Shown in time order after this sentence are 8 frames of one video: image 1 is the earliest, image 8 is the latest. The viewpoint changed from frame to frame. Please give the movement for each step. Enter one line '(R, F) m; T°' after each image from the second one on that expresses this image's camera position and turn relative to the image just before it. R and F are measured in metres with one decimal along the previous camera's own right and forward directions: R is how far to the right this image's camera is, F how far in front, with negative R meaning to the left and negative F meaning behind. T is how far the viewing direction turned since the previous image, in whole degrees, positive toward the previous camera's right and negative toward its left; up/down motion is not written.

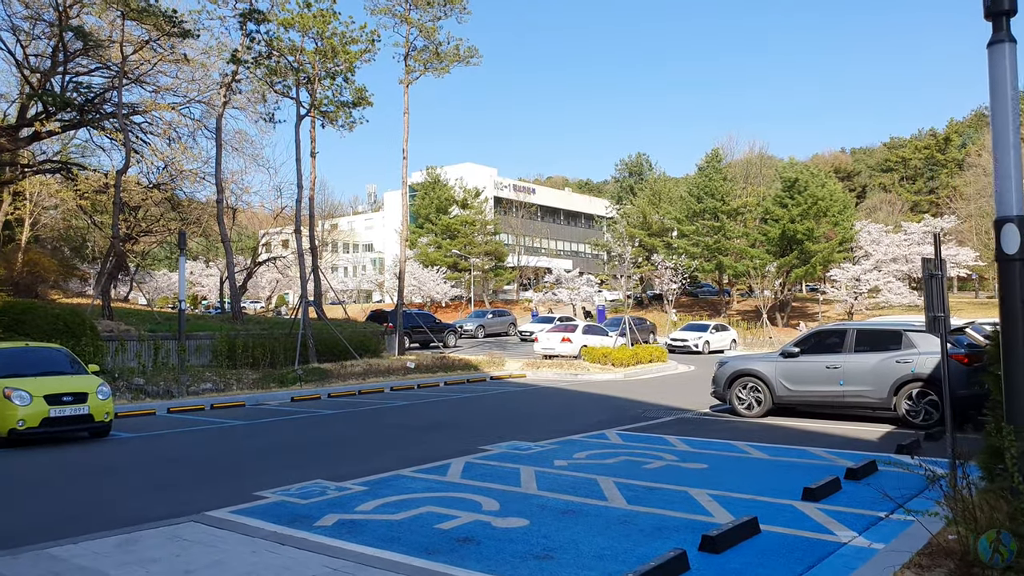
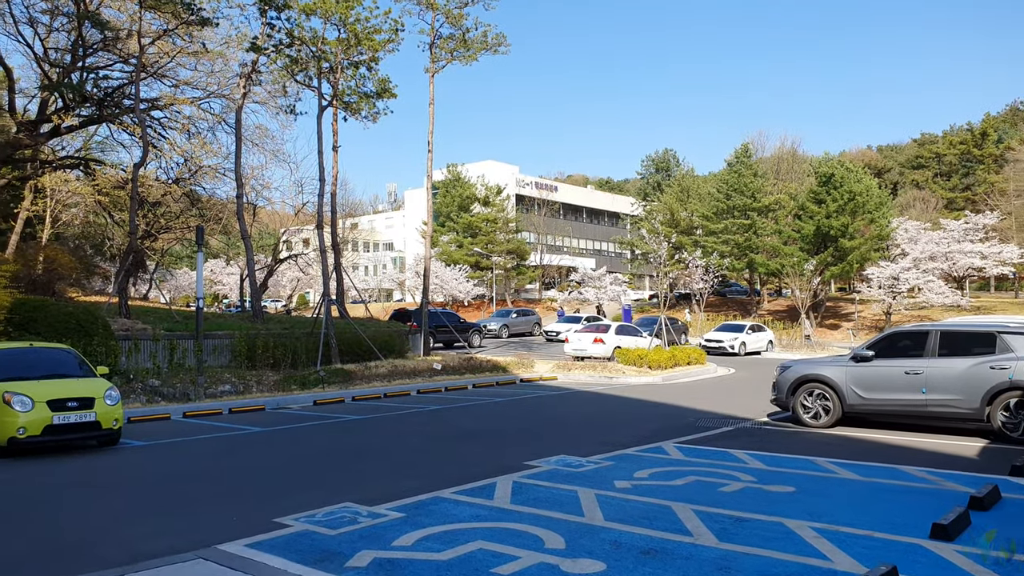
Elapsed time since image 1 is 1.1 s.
(-0.3, +1.0) m; -1°
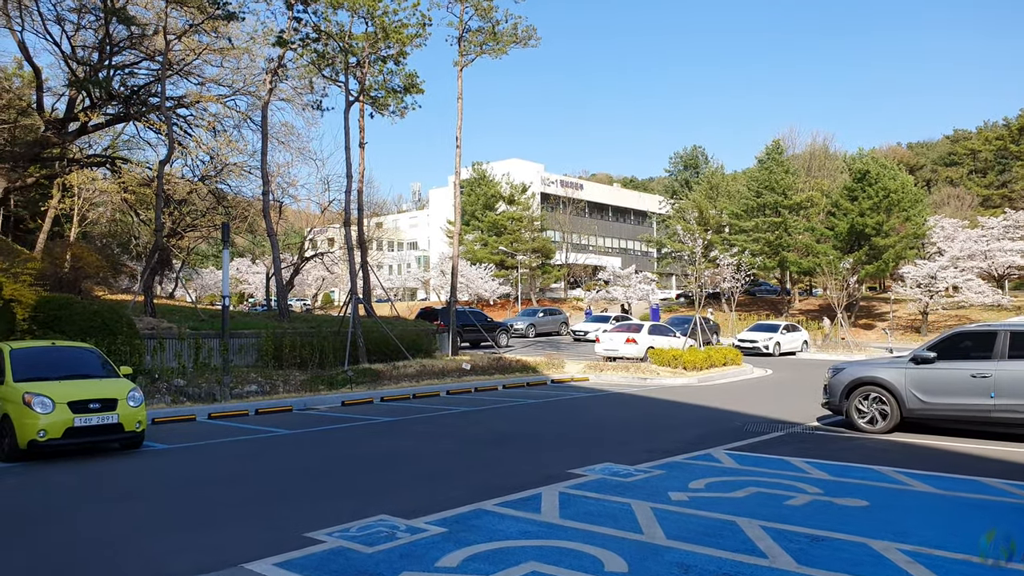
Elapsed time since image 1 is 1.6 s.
(-0.2, +0.5) m; -2°
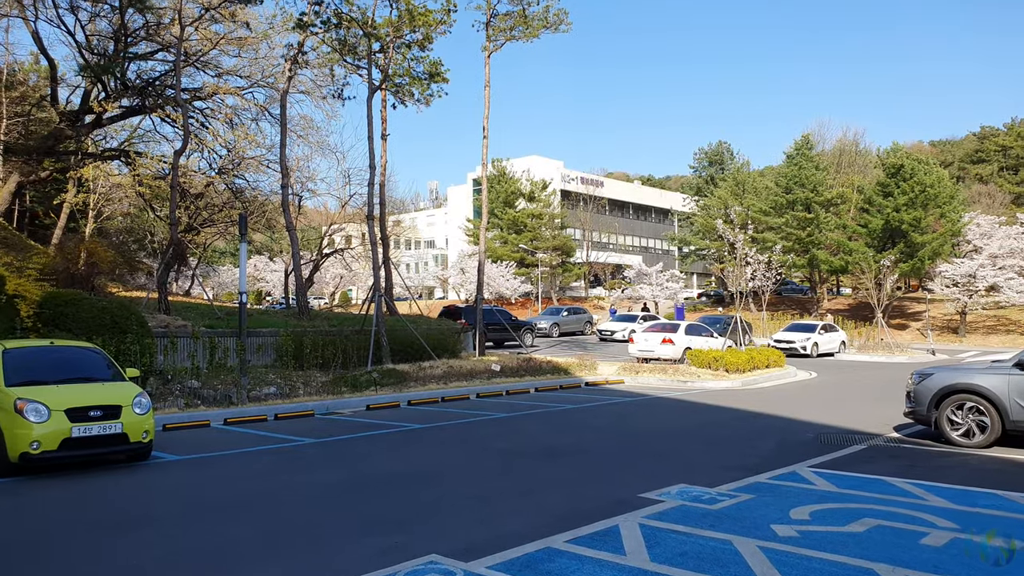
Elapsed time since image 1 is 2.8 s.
(-0.4, +1.1) m; -1°
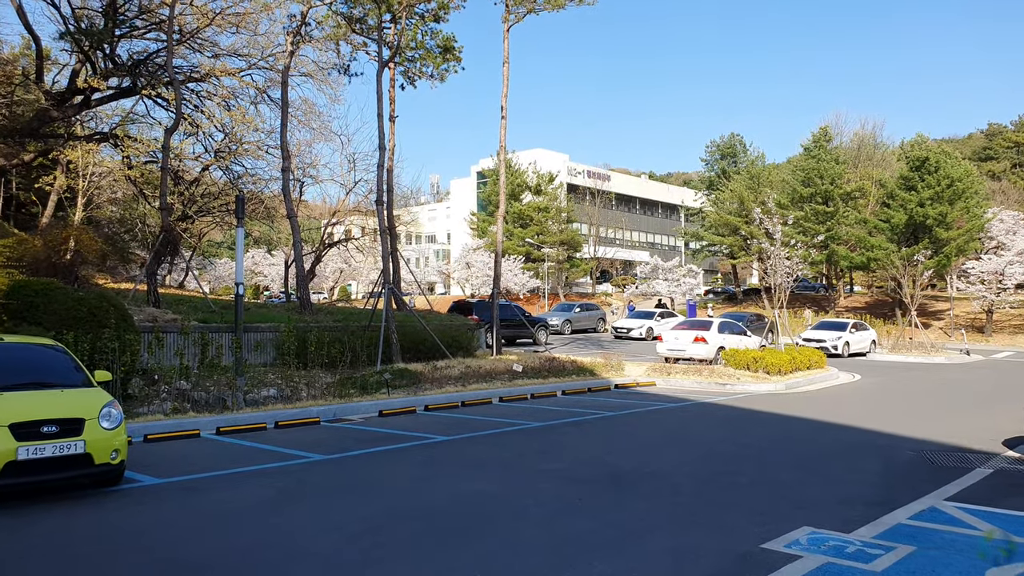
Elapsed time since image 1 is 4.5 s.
(-0.6, +1.7) m; 0°
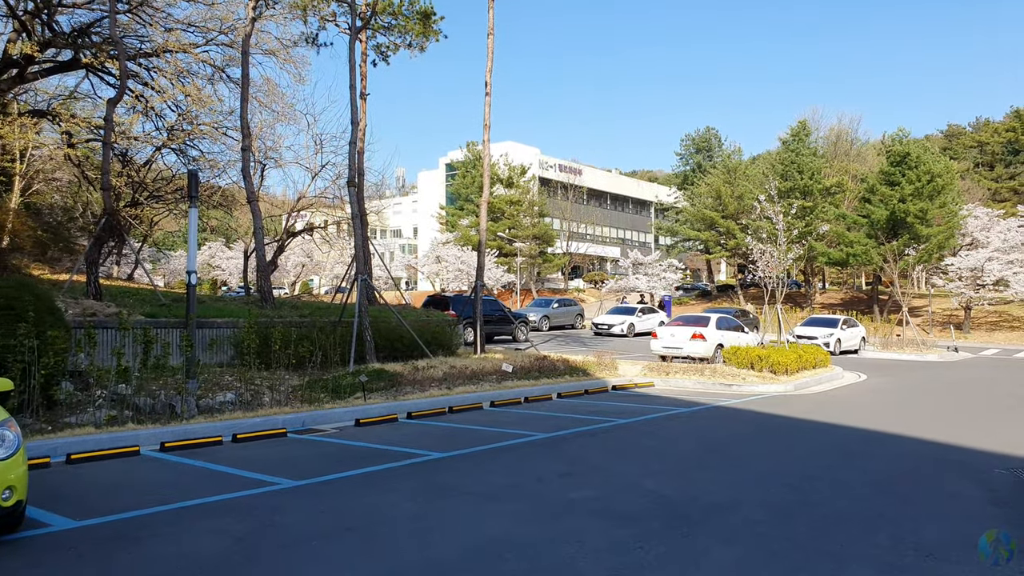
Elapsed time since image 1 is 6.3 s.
(-0.5, +1.7) m; +3°
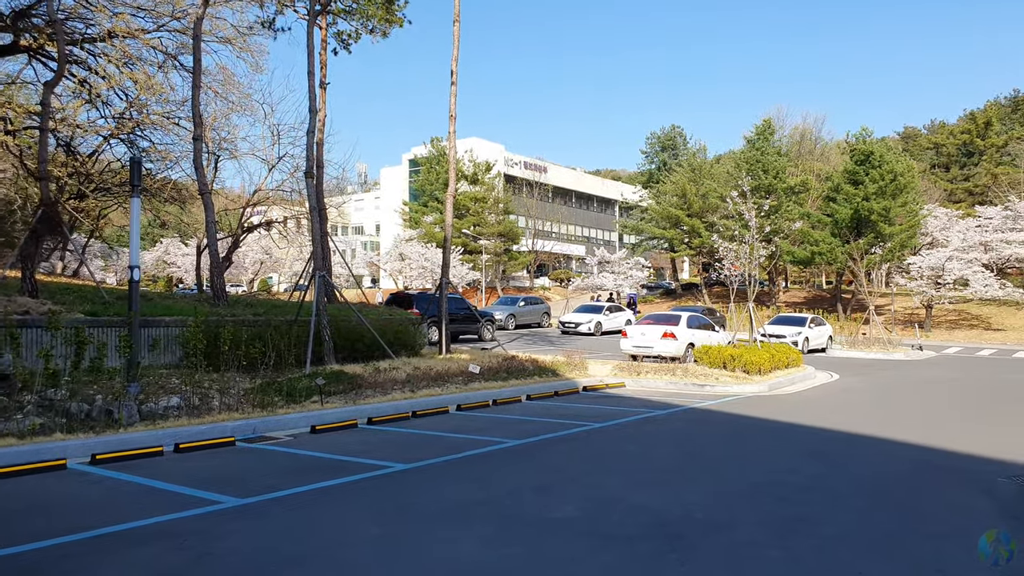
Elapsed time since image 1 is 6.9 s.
(-0.1, +0.7) m; +3°
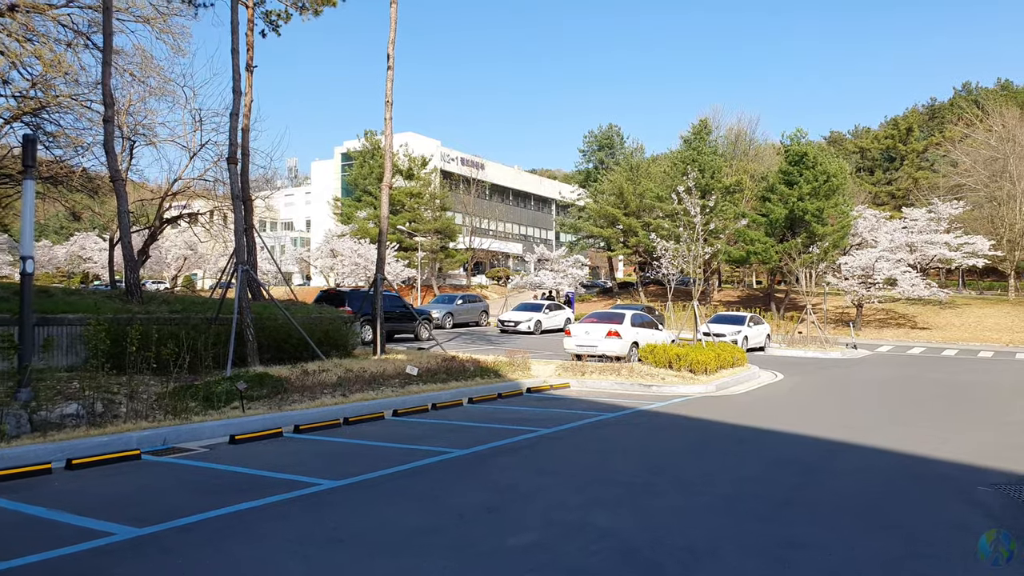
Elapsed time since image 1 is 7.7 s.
(-0.1, +0.8) m; +5°
